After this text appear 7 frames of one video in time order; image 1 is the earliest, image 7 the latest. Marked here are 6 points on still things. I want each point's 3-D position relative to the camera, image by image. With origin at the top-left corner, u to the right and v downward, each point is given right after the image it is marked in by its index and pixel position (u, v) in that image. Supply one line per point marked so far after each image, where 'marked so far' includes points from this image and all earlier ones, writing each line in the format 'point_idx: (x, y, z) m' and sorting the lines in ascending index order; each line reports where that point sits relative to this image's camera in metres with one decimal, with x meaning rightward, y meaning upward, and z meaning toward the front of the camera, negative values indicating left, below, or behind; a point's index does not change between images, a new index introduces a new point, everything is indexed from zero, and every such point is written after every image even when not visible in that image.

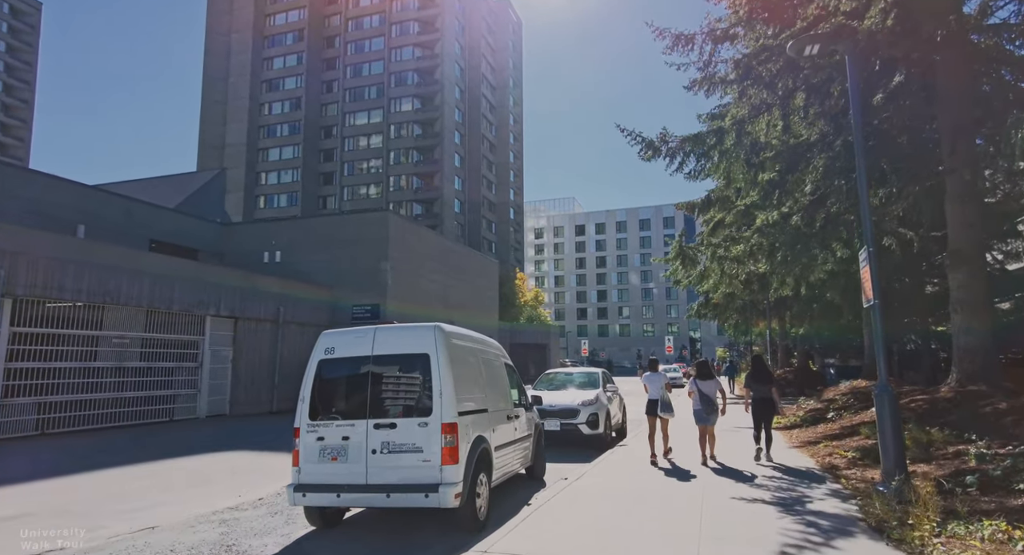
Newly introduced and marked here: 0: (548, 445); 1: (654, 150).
0: (+0.7, -3.2, +11.6) m
1: (+2.9, +2.6, +12.7) m
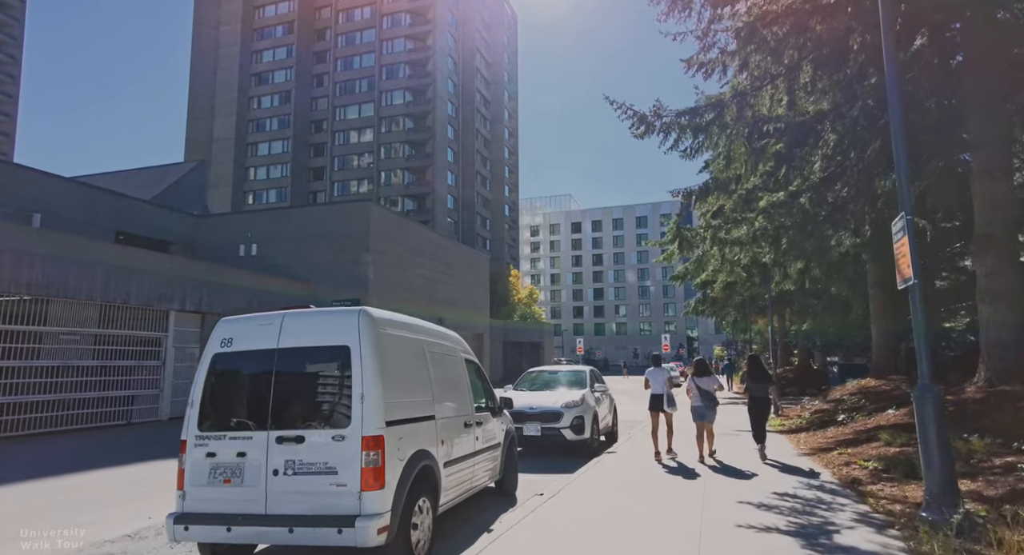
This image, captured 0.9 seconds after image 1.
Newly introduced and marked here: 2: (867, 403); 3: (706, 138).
0: (+0.3, -2.9, +10.4) m
1: (+2.5, +2.8, +11.5) m
2: (+7.4, -2.6, +12.8) m
3: (+3.7, +2.7, +11.6) m
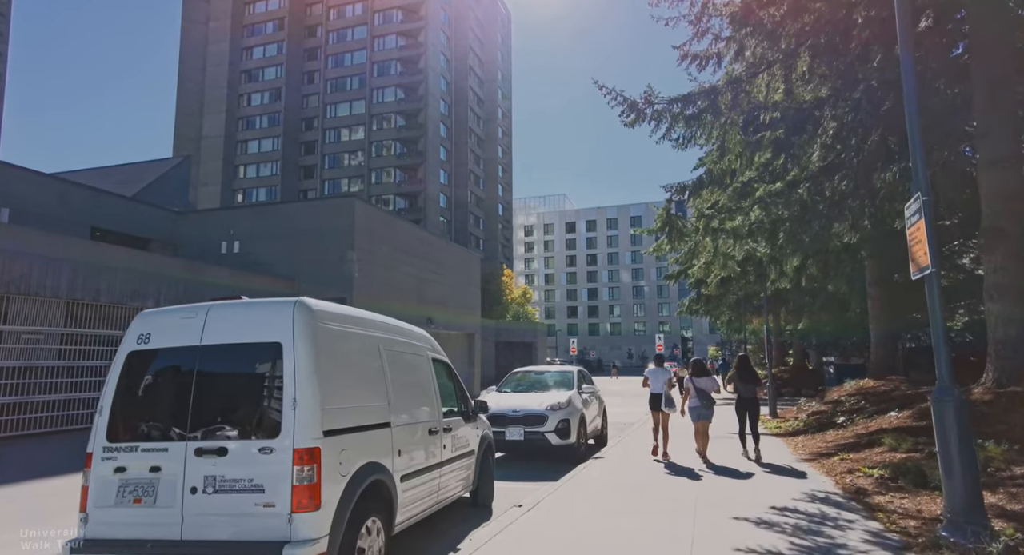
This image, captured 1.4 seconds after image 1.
0: (0.0, -2.9, +9.9) m
1: (+2.2, +2.9, +11.0) m
2: (+7.1, -2.6, +12.3) m
3: (+3.4, +2.7, +11.1) m
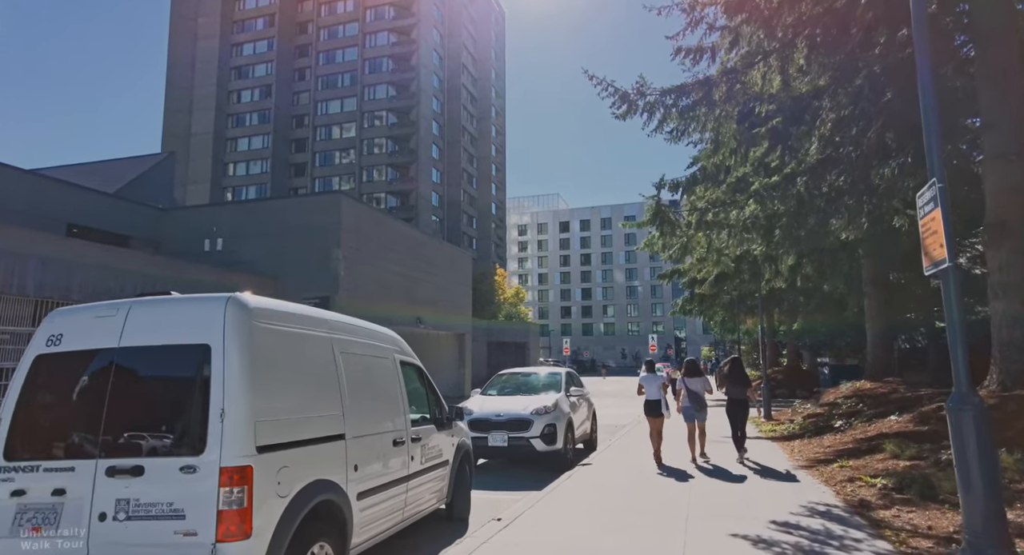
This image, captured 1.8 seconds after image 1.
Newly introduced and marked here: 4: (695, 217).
0: (-0.2, -2.8, +9.4) m
1: (+2.0, +3.0, +10.5) m
2: (+6.8, -2.5, +11.9) m
3: (+3.2, +2.8, +10.6) m
4: (+3.7, +1.2, +12.3) m
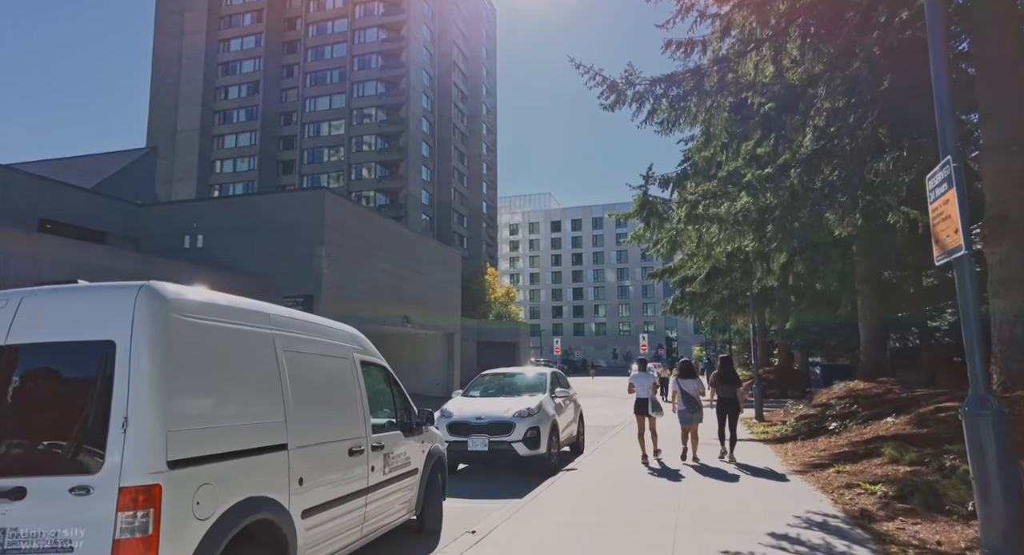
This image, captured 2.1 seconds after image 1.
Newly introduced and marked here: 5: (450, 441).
0: (-0.5, -2.8, +9.0) m
1: (+1.7, +3.0, +10.1) m
2: (+6.5, -2.5, +11.6) m
3: (+2.9, +2.8, +10.2) m
4: (+3.4, +1.3, +12.0) m
5: (-0.8, -2.2, +8.3) m
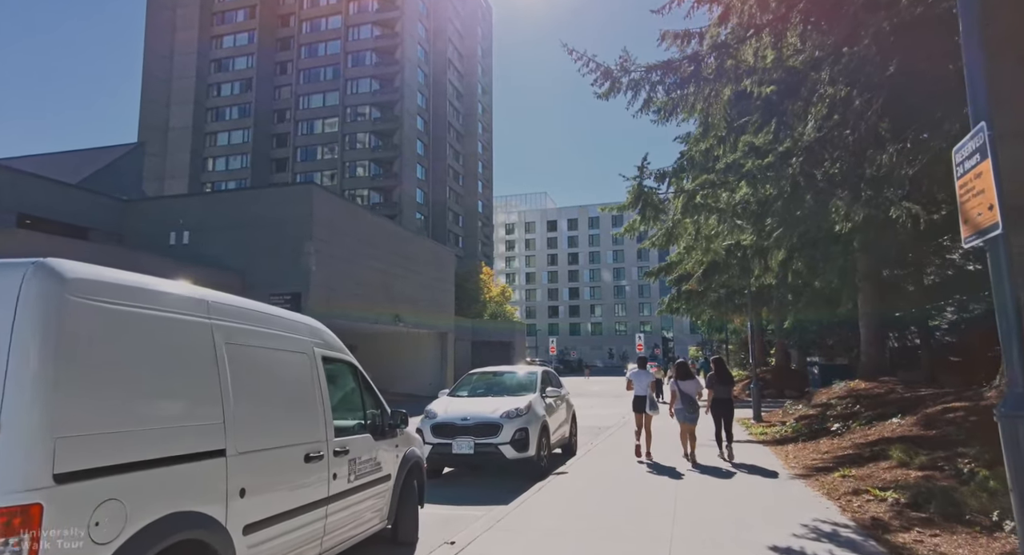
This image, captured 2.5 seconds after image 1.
0: (-0.6, -2.7, +8.5) m
1: (+1.6, +3.1, +9.7) m
2: (+6.4, -2.4, +11.2) m
3: (+2.7, +2.9, +9.8) m
4: (+3.2, +1.4, +11.5) m
5: (-1.0, -2.1, +7.9) m
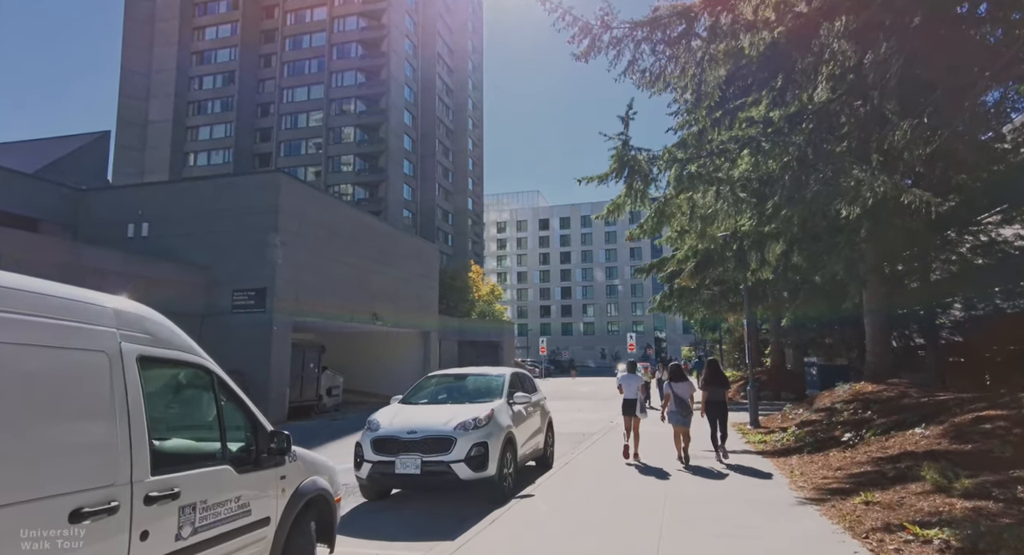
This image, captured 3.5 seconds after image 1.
0: (-1.1, -2.5, +7.2) m
1: (+1.1, +3.3, +8.4) m
2: (+5.9, -2.2, +10.0) m
3: (+2.2, +3.1, +8.6) m
4: (+2.7, +1.5, +10.3) m
5: (-1.5, -2.0, +6.6) m
